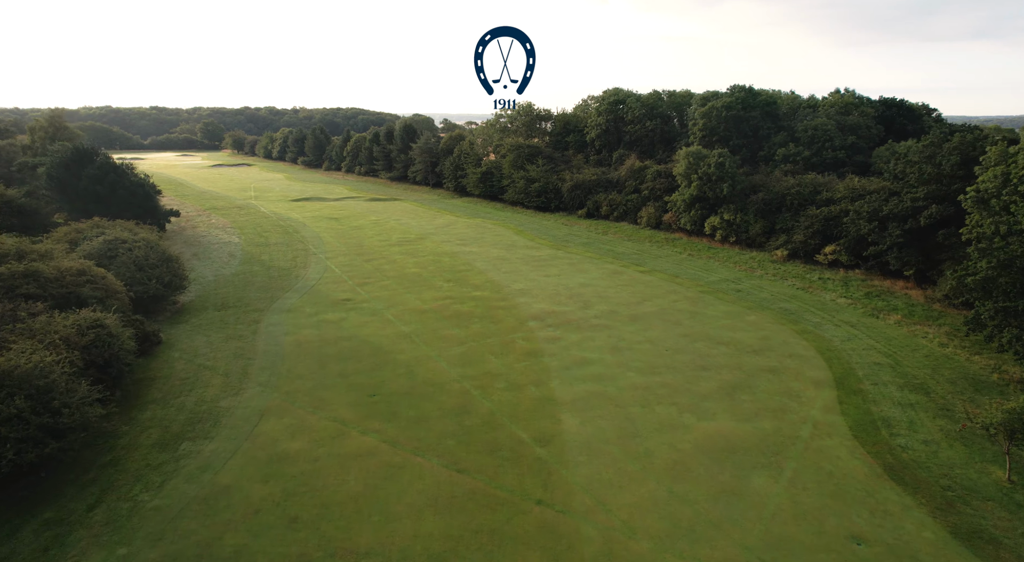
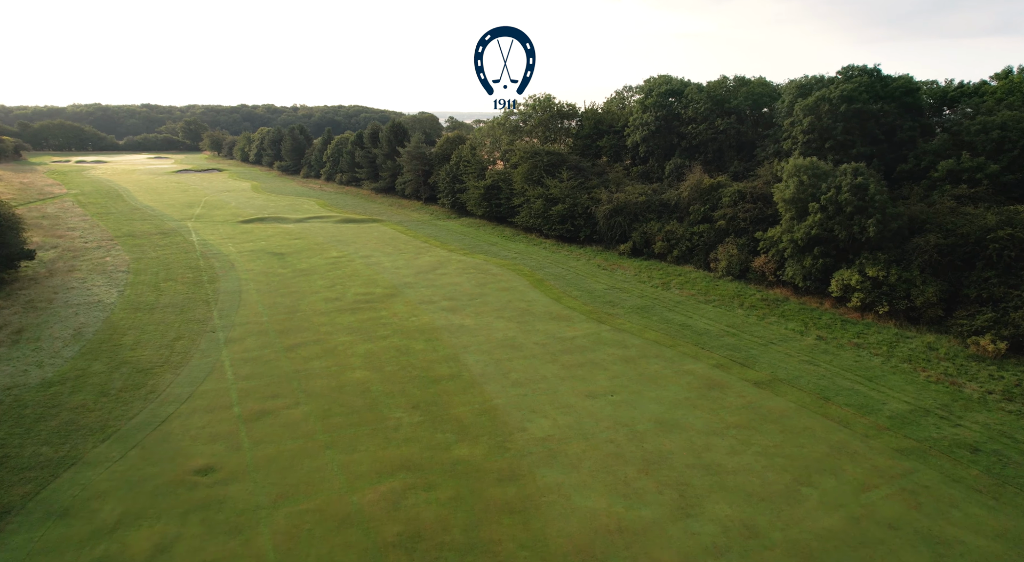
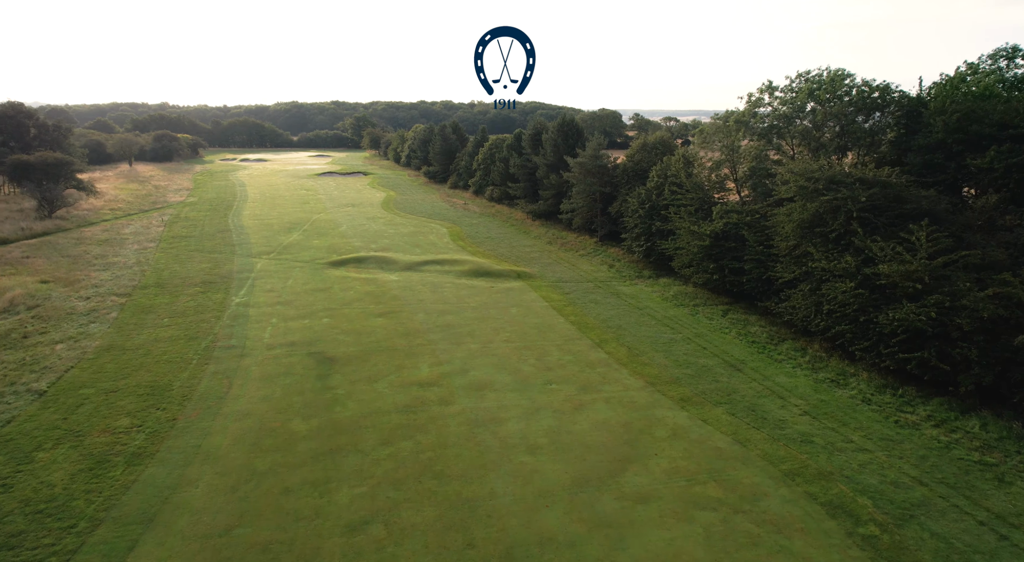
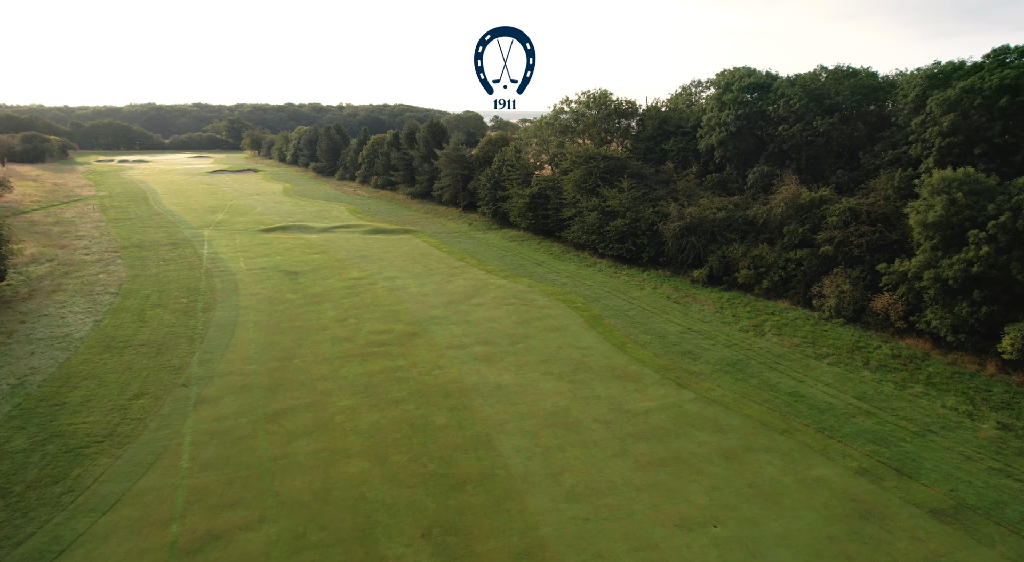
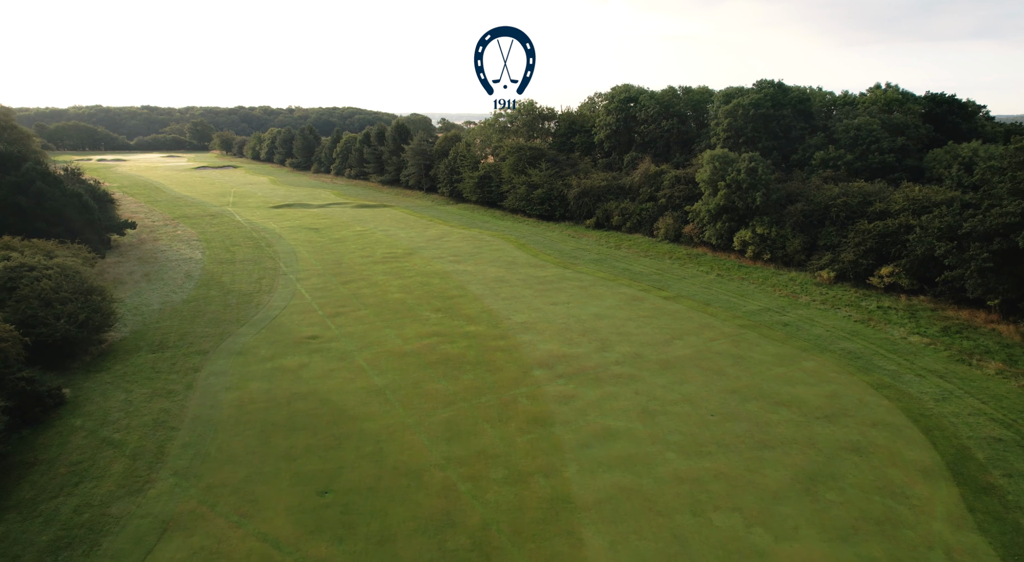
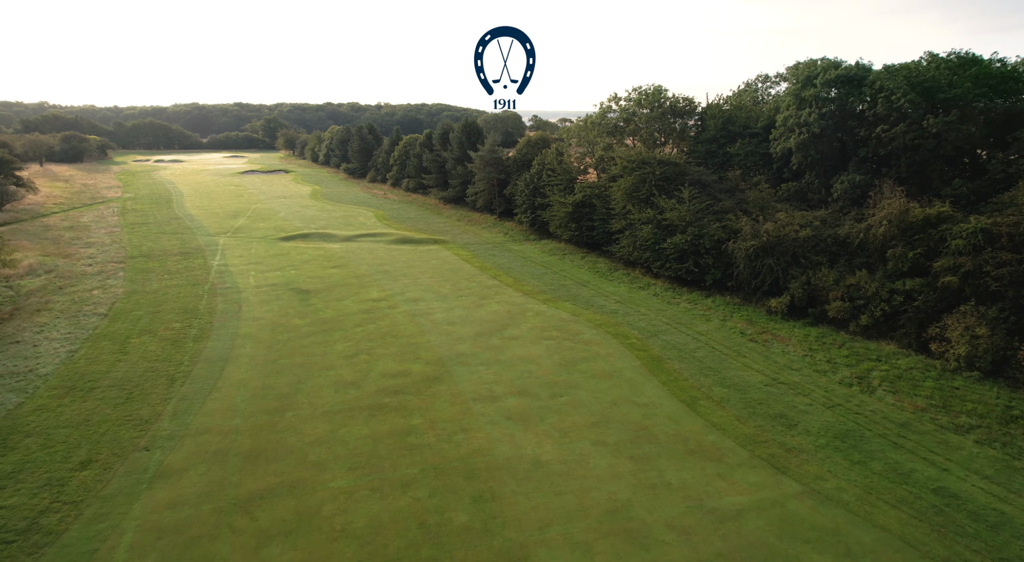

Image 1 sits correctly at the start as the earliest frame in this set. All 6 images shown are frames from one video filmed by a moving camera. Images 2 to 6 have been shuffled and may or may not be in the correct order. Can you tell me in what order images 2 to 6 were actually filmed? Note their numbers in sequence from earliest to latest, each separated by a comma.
5, 2, 4, 6, 3
